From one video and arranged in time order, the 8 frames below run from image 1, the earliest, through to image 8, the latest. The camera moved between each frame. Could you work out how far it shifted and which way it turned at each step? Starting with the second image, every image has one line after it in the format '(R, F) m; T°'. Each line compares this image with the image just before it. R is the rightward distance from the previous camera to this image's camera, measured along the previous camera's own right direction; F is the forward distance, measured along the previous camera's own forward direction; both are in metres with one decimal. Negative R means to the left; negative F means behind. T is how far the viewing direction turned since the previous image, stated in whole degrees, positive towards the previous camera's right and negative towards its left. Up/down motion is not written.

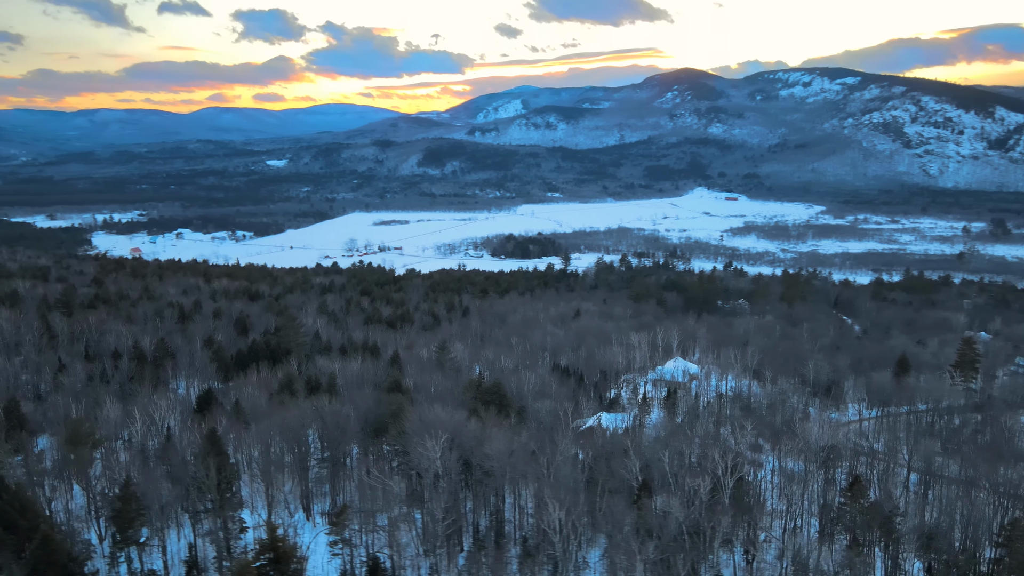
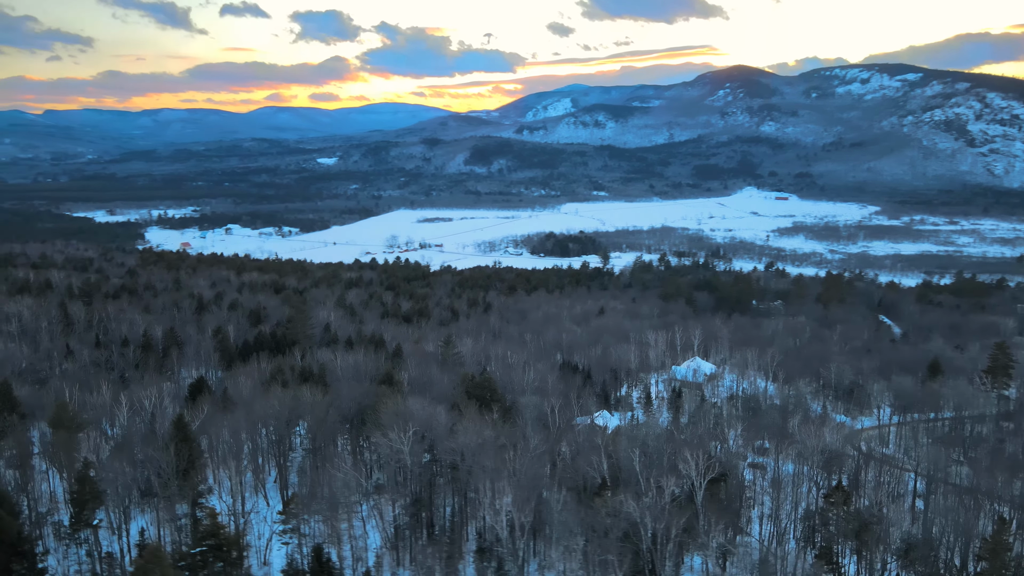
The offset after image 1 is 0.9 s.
(+1.5, +0.3) m; -4°
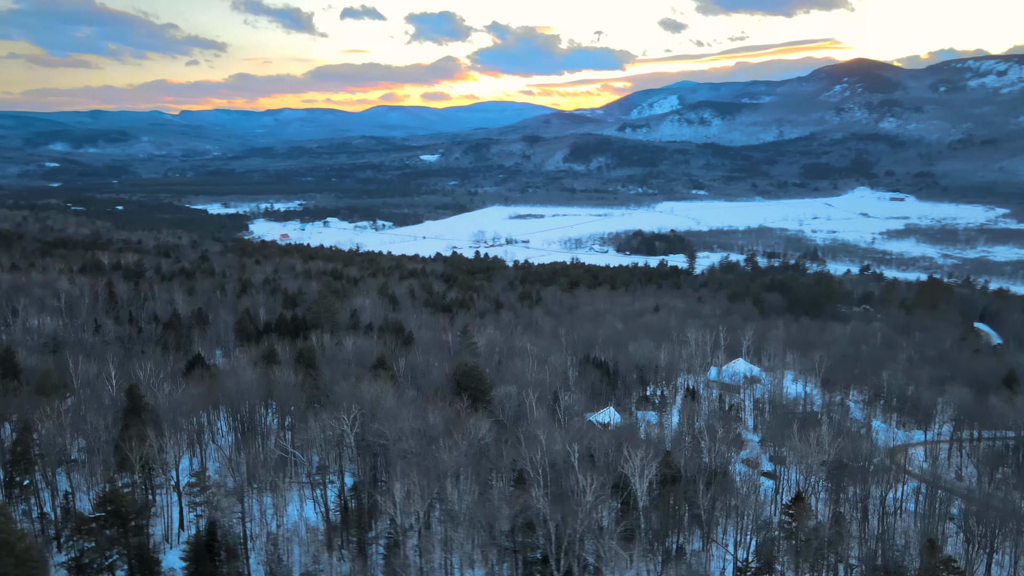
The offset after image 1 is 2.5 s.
(+2.9, +0.7) m; -8°
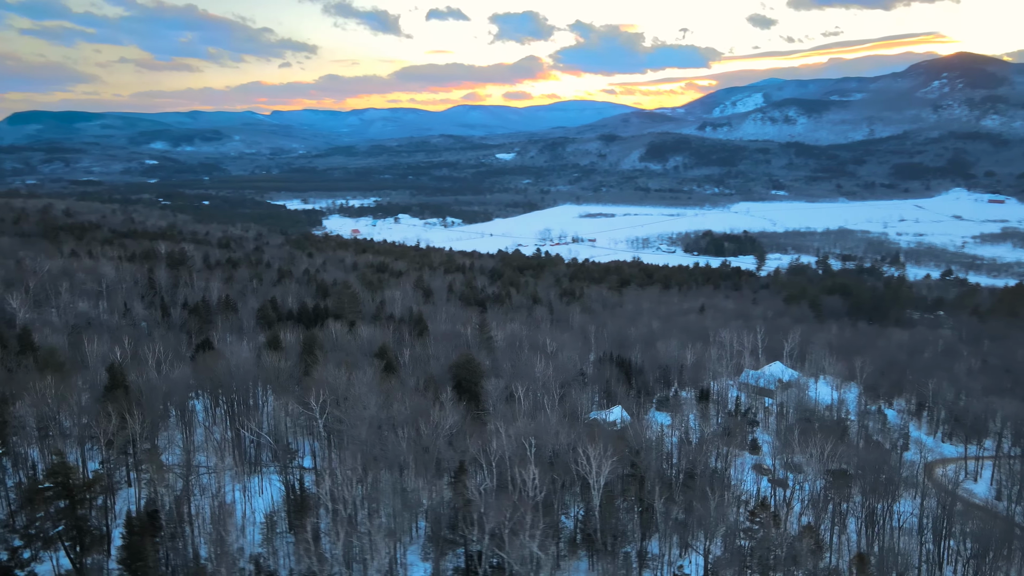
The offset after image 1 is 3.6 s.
(+2.0, +0.4) m; -6°
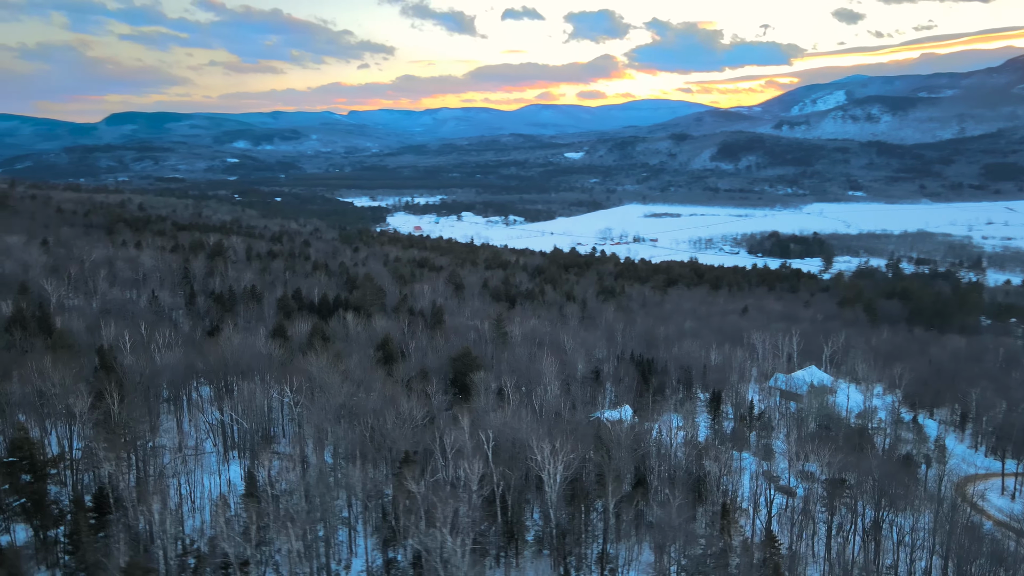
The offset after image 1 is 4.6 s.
(+1.8, +0.4) m; -5°
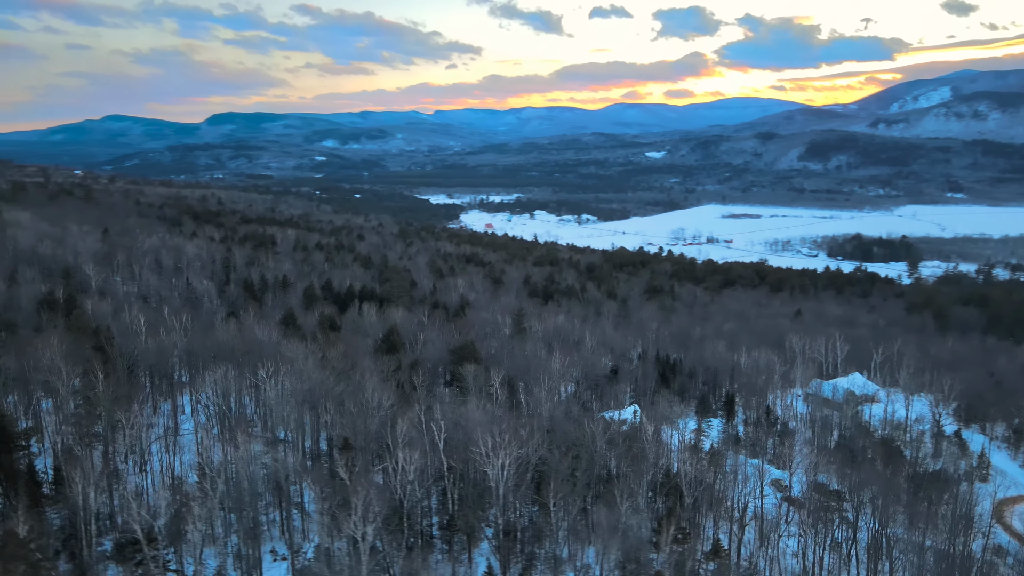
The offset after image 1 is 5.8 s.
(+2.0, +0.4) m; -6°
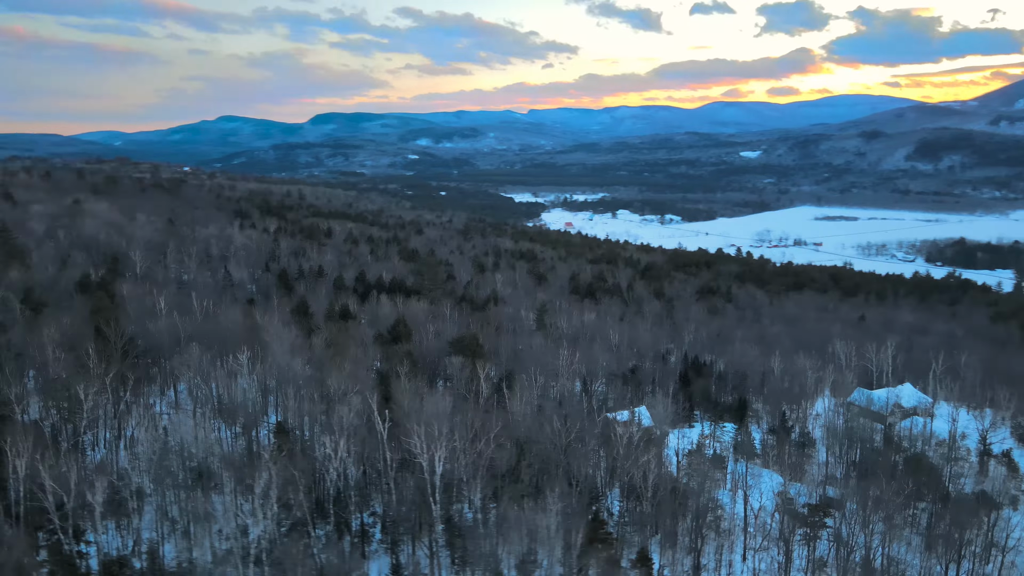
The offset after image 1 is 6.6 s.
(+2.3, +0.5) m; -7°
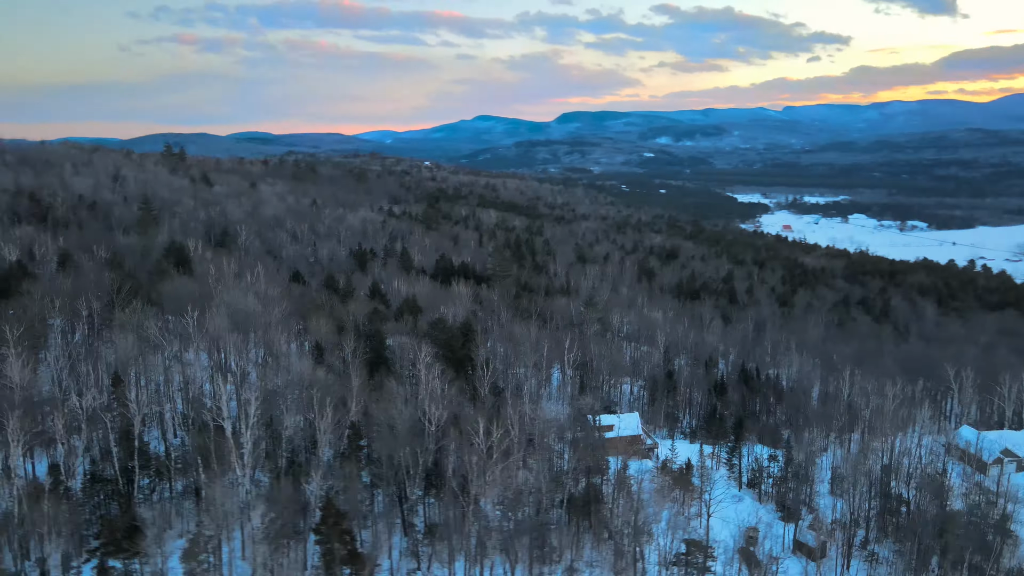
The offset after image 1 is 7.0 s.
(+6.0, +1.8) m; -18°
